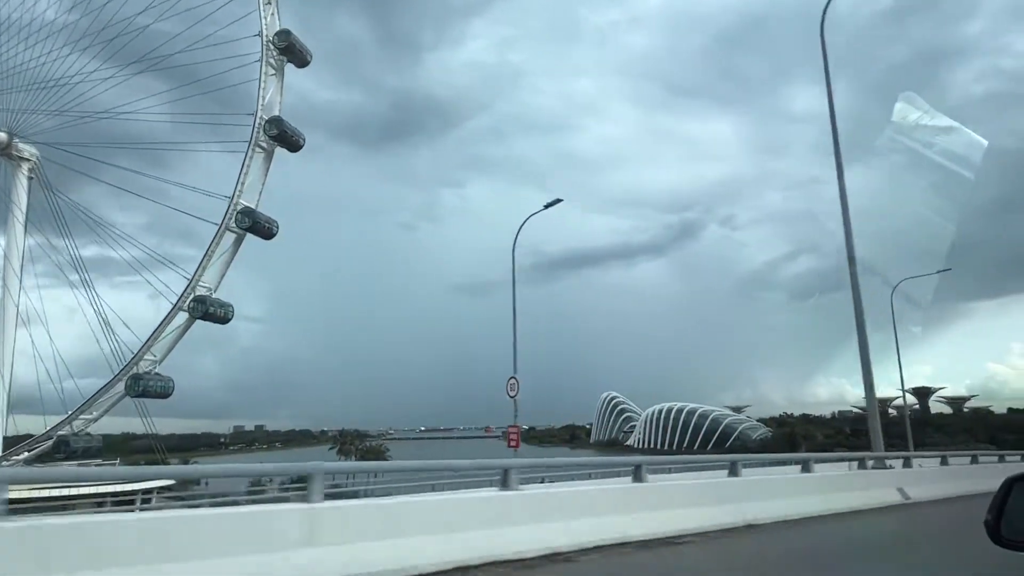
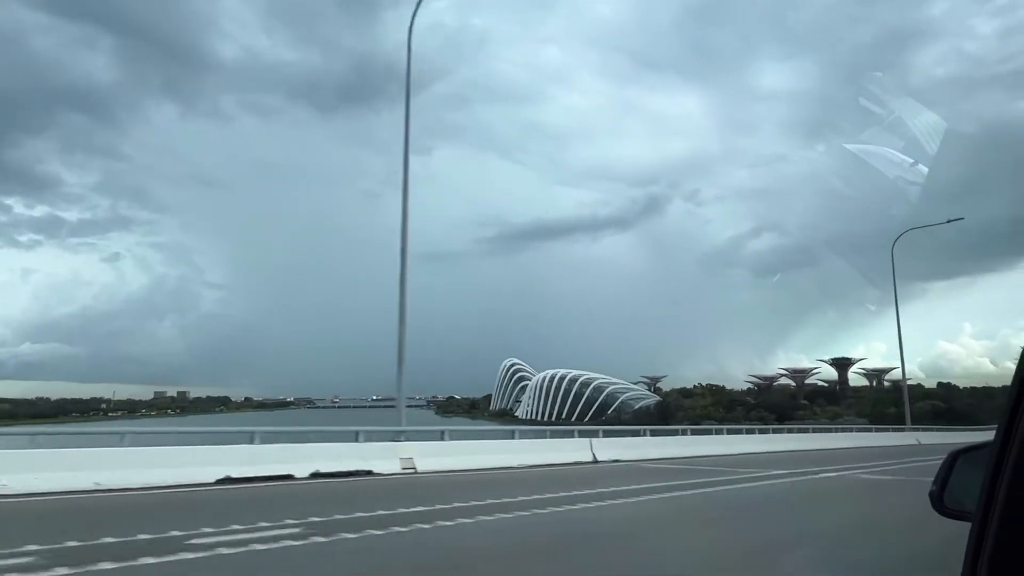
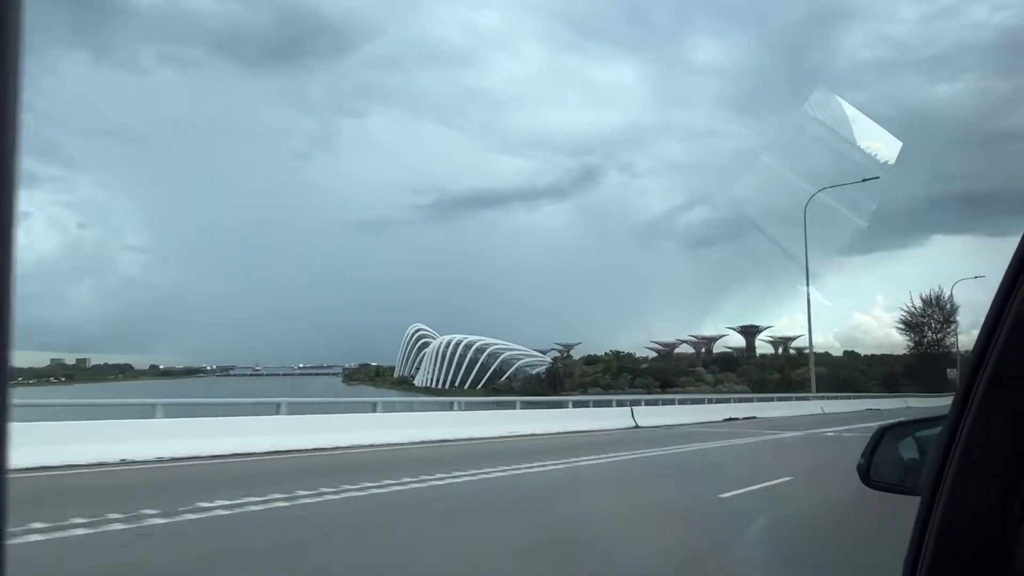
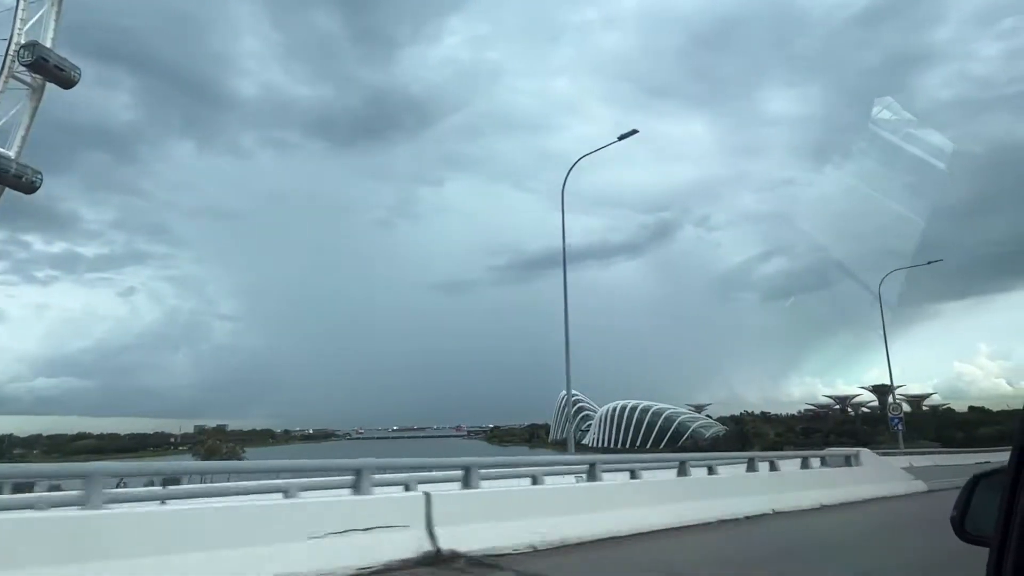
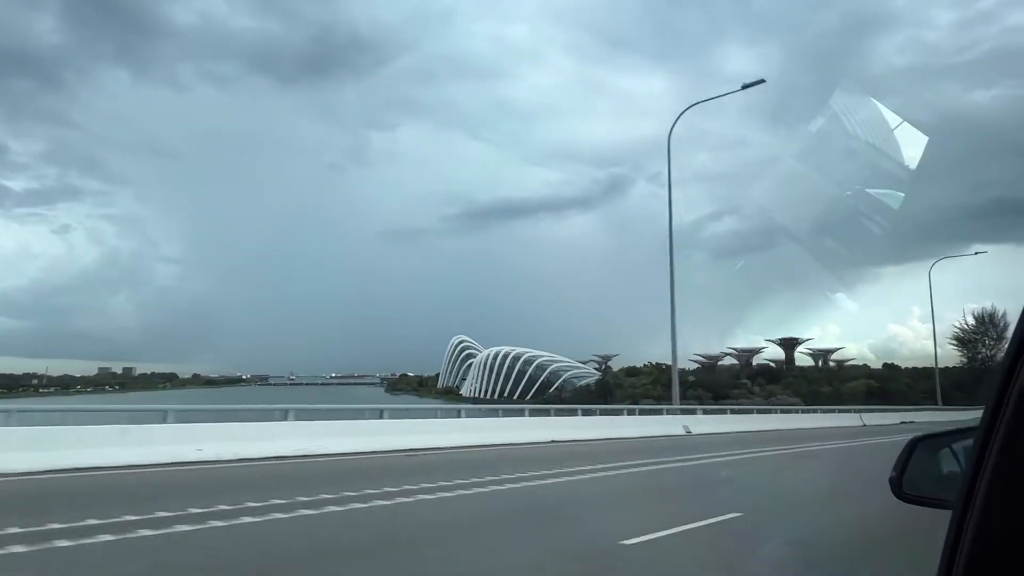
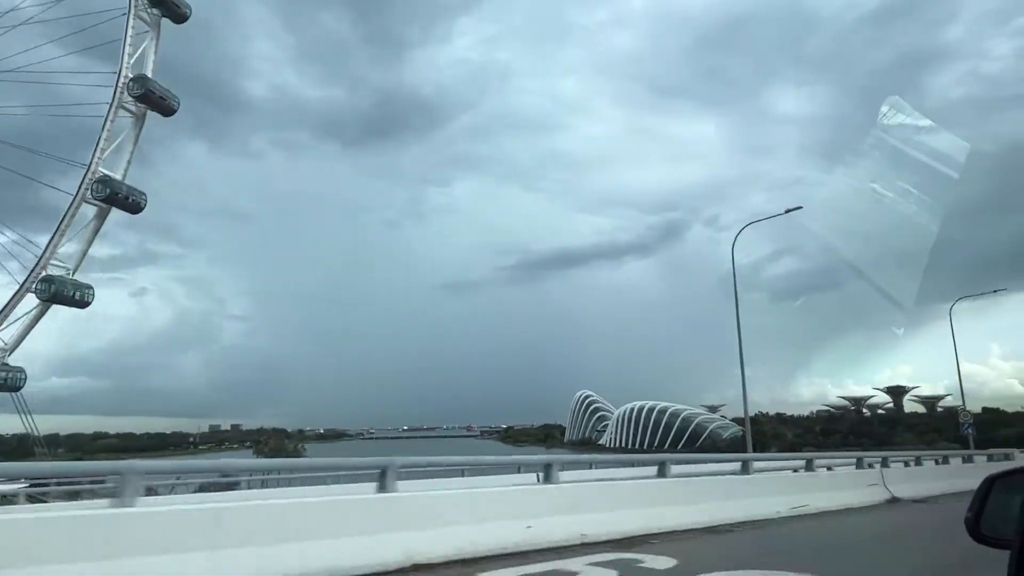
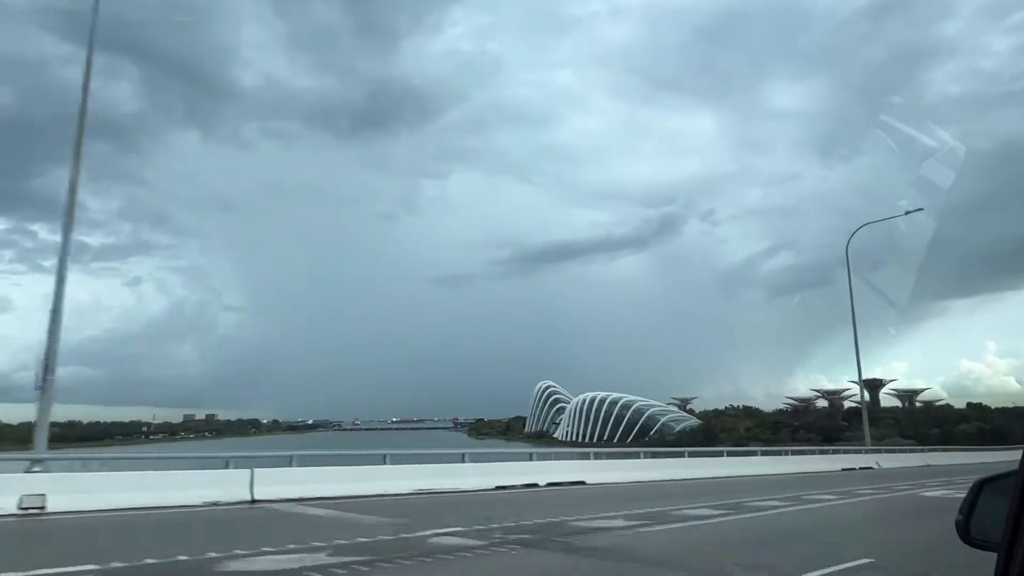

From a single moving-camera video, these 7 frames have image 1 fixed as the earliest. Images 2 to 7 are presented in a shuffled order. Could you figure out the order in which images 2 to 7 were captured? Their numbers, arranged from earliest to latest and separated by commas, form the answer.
6, 4, 7, 2, 5, 3
